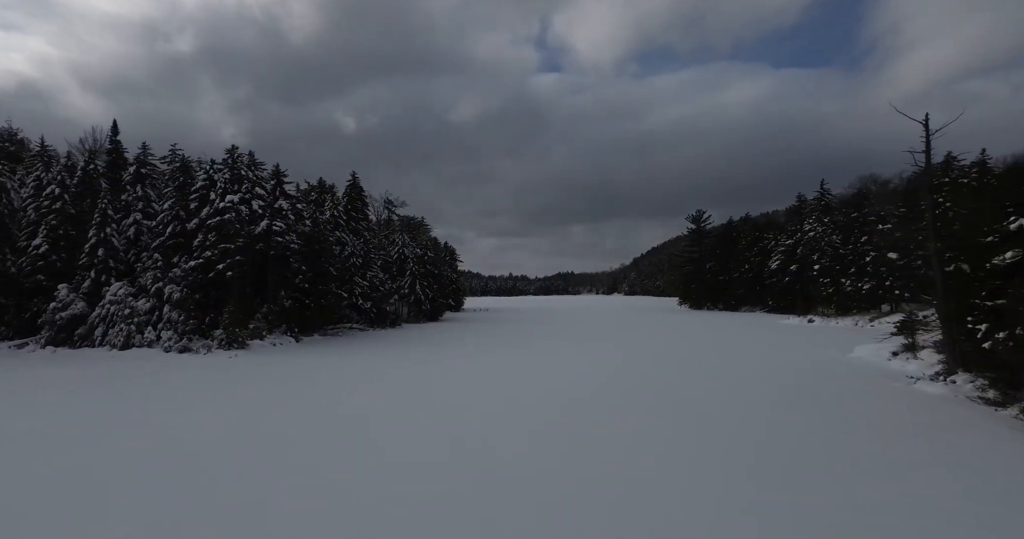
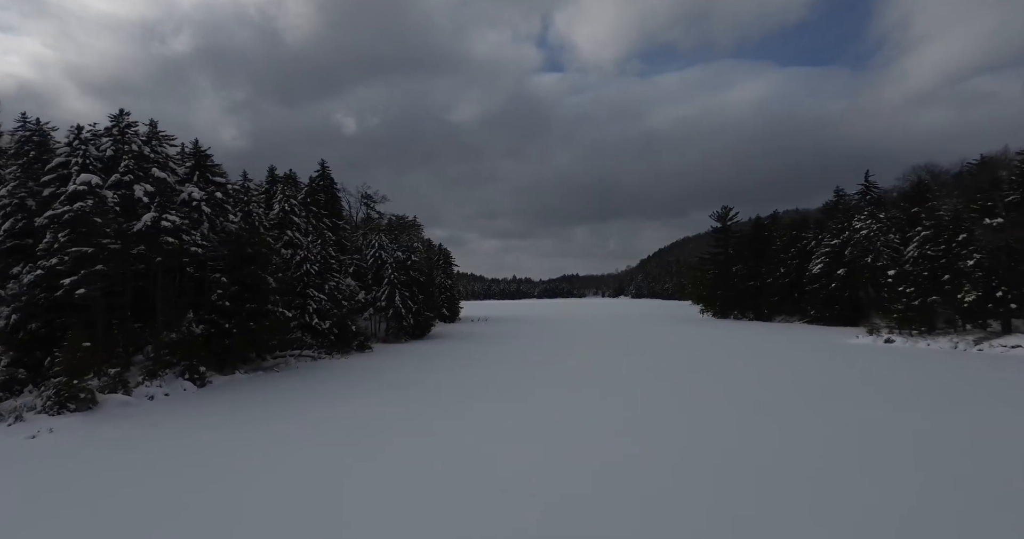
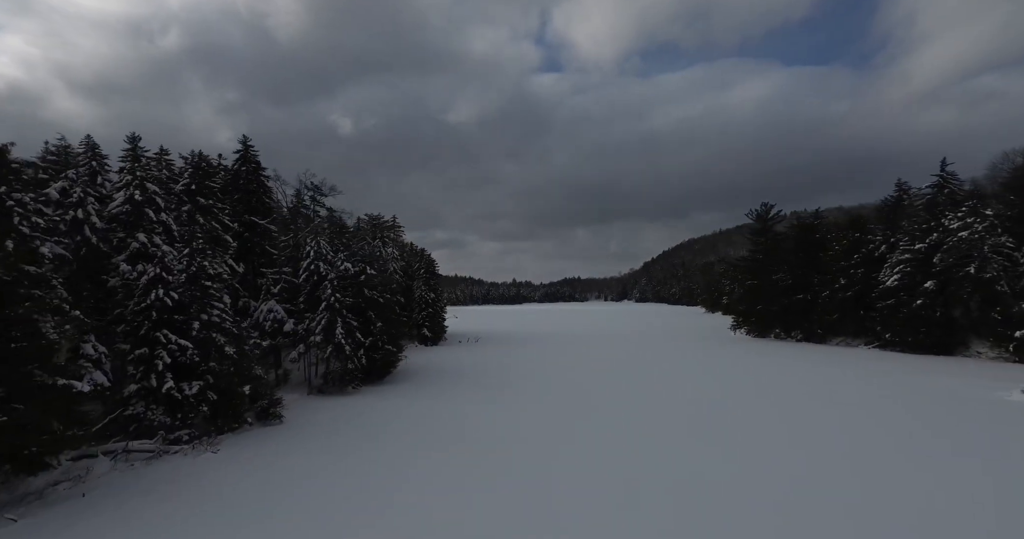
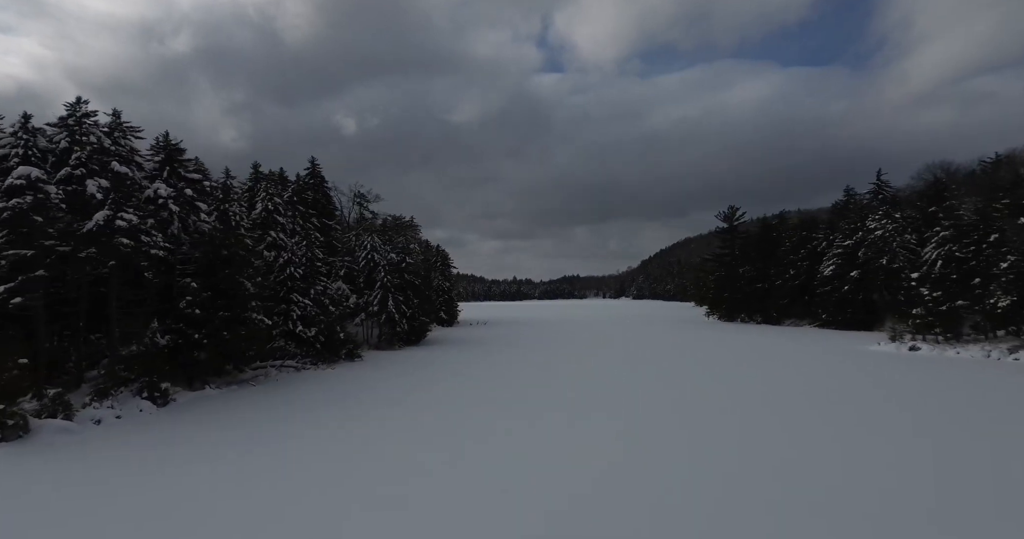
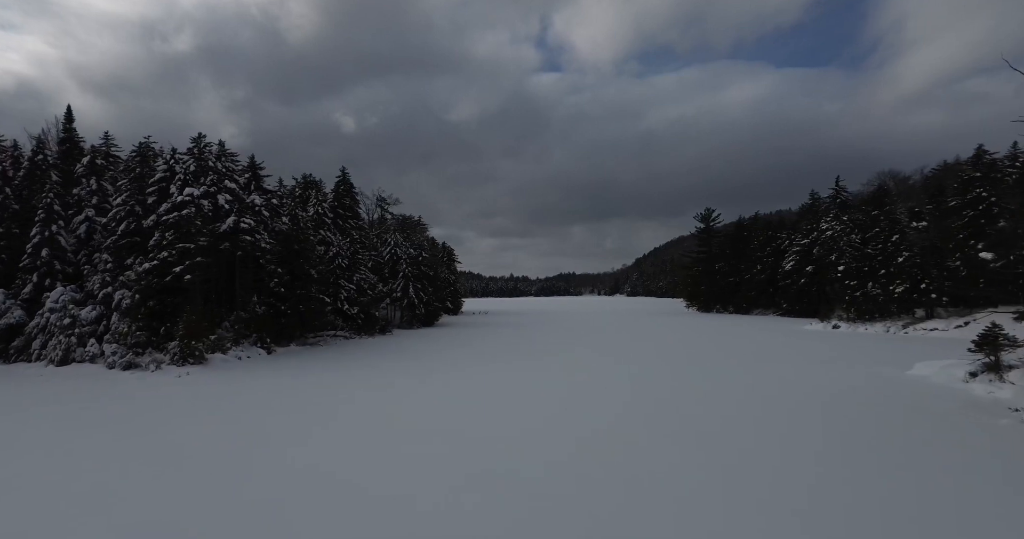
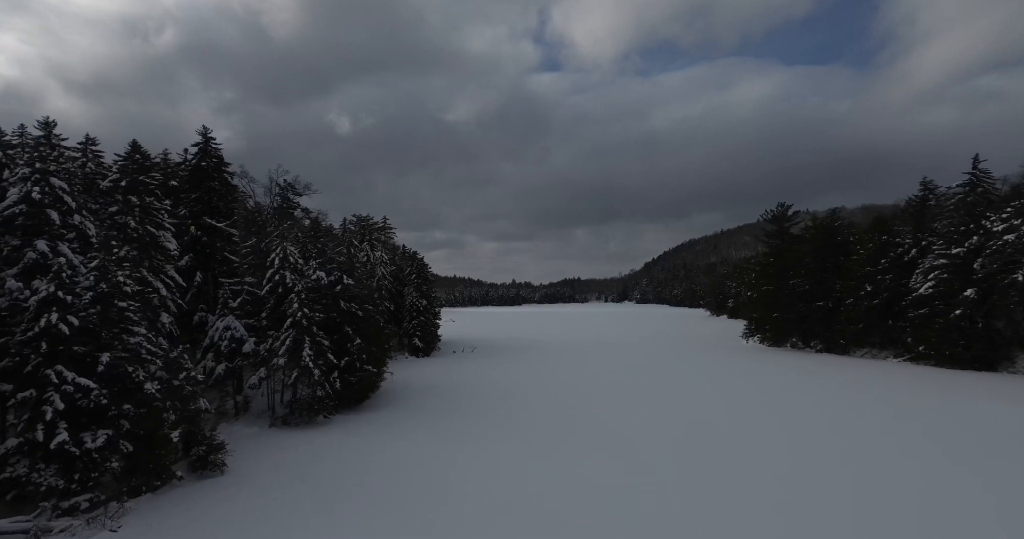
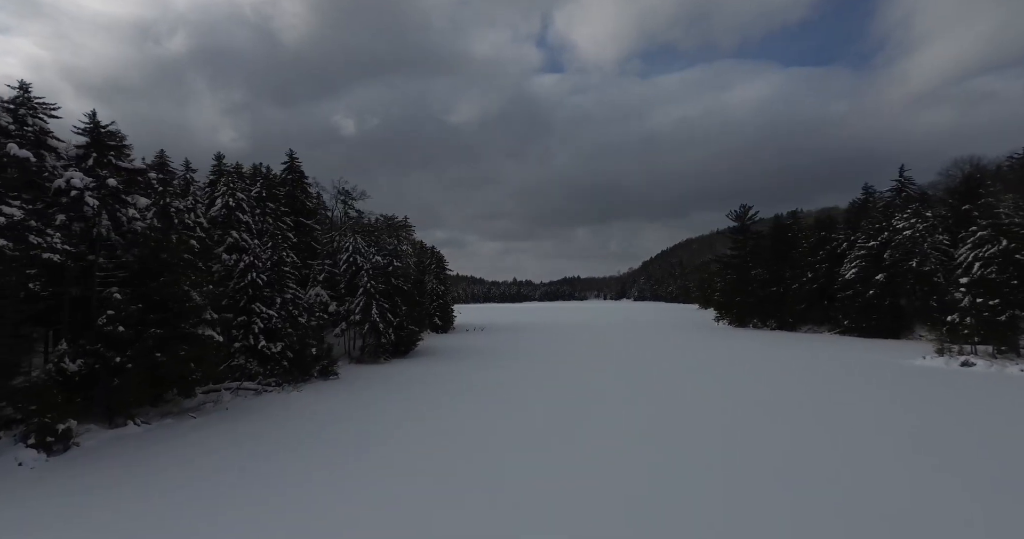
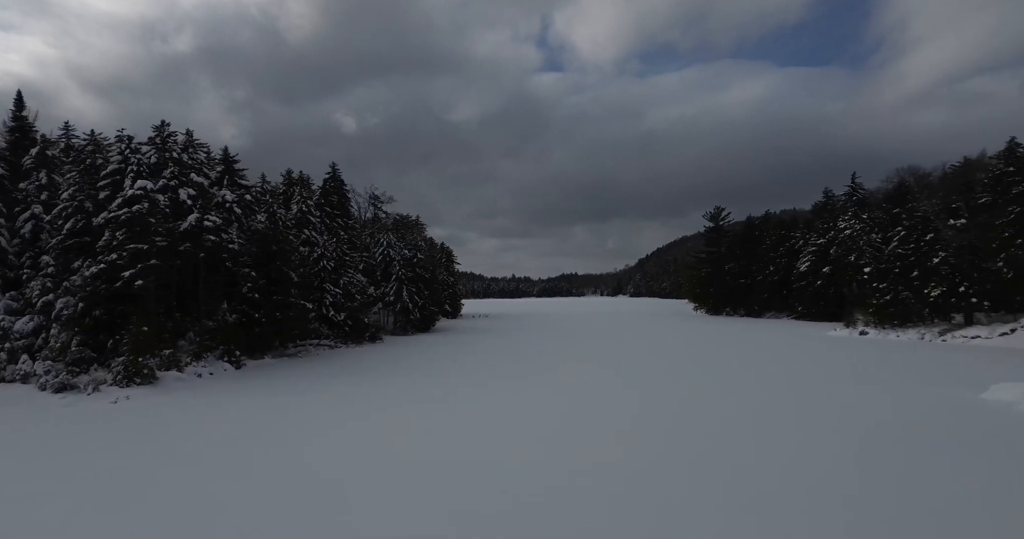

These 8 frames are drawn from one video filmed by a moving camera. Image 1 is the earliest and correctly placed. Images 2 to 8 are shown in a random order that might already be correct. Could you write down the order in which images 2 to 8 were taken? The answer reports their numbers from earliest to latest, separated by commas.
5, 8, 2, 4, 7, 3, 6
